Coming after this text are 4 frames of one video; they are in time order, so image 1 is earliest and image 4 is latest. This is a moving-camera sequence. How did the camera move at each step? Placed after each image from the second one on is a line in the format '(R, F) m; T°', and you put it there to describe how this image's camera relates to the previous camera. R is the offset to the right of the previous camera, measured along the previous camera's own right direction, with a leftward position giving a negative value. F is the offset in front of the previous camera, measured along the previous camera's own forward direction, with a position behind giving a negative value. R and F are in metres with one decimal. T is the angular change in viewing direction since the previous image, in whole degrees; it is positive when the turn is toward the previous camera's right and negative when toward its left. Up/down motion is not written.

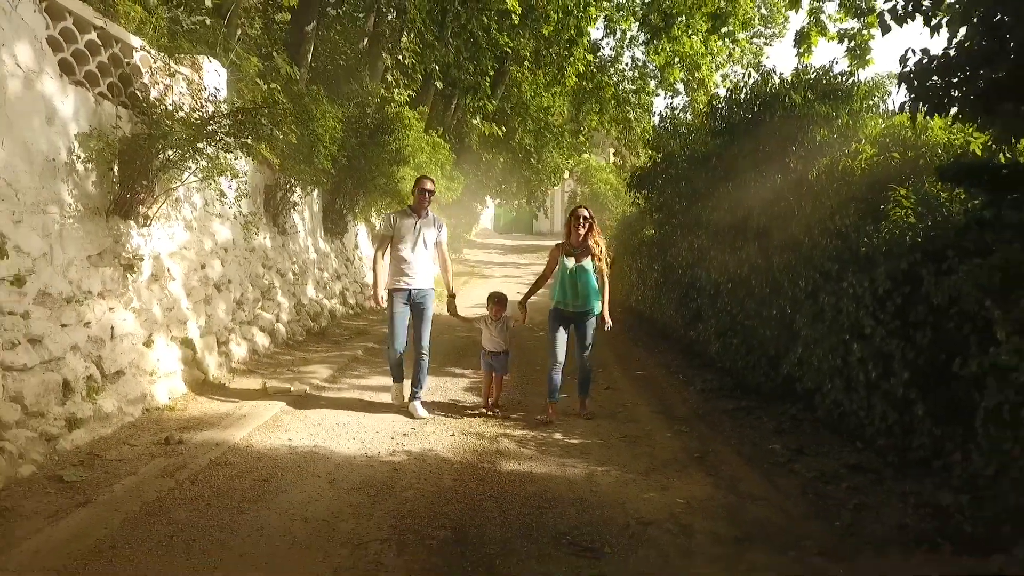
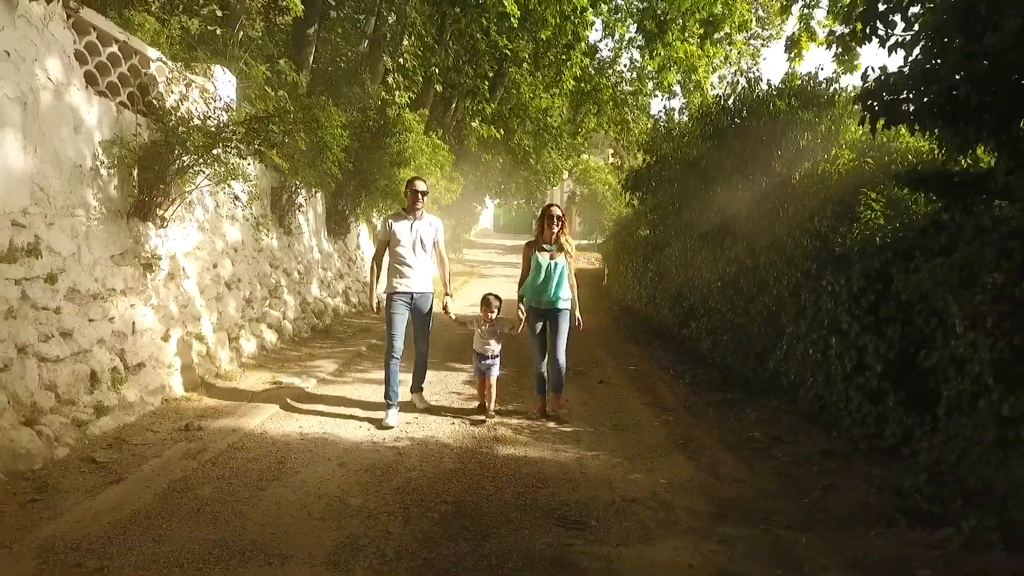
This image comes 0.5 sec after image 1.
(0.0, -0.3) m; 0°
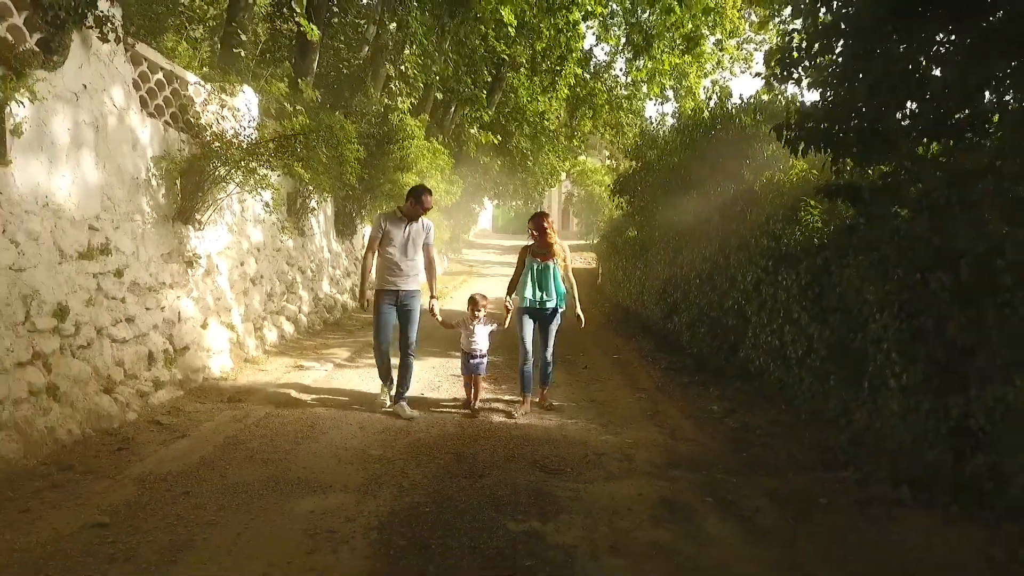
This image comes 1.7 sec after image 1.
(0.0, -0.8) m; 0°
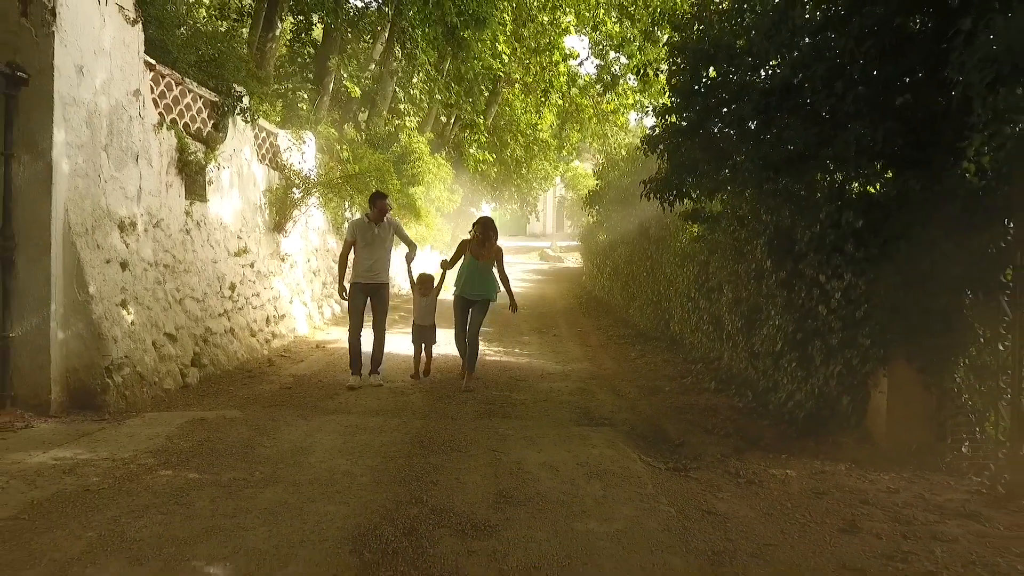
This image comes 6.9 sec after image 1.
(+0.1, -3.1) m; 0°
